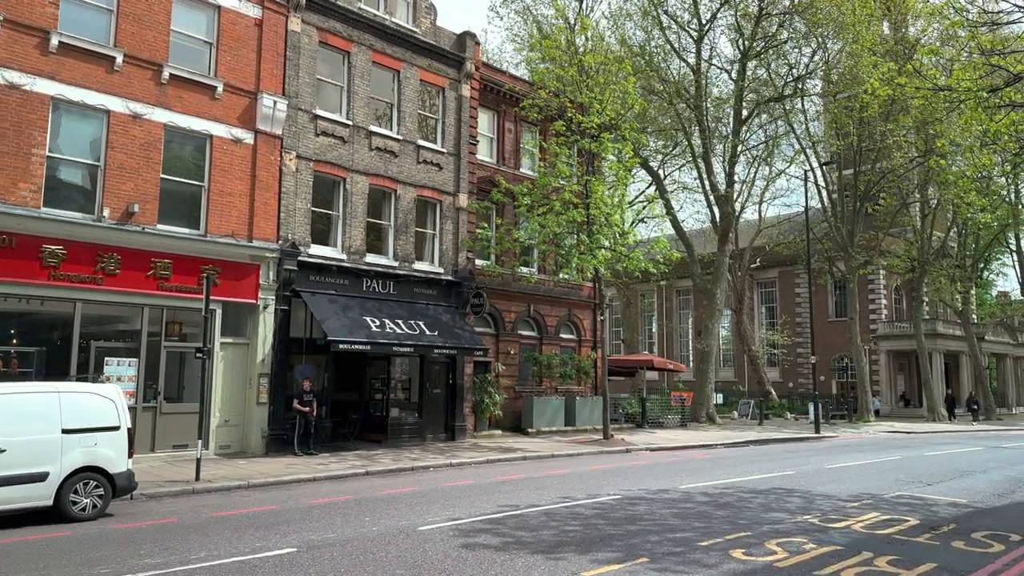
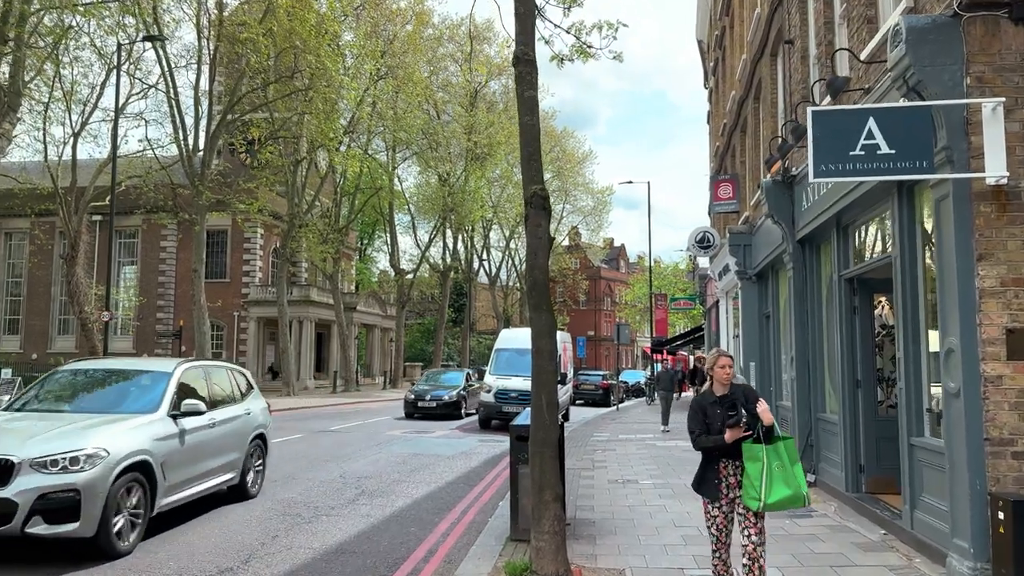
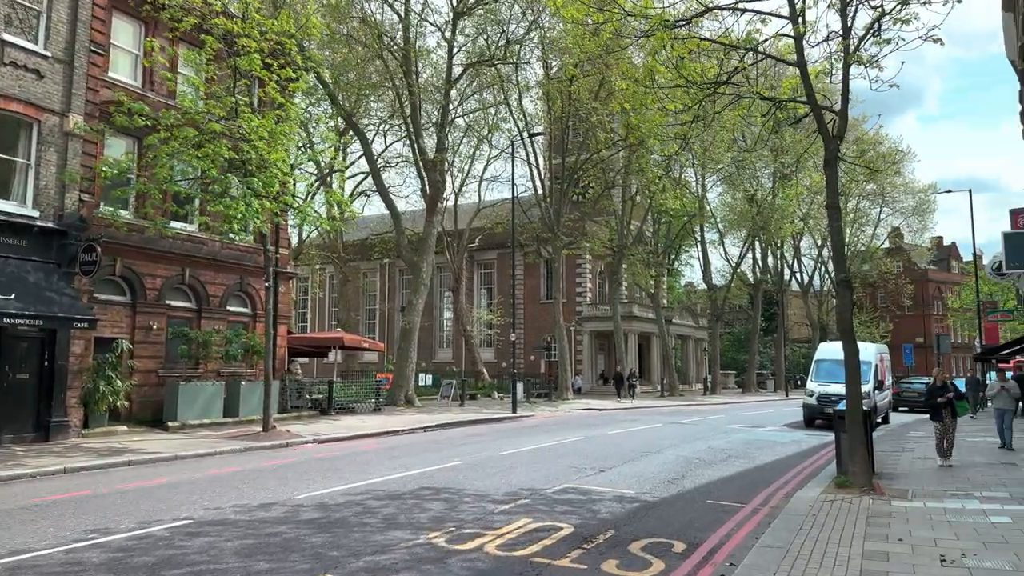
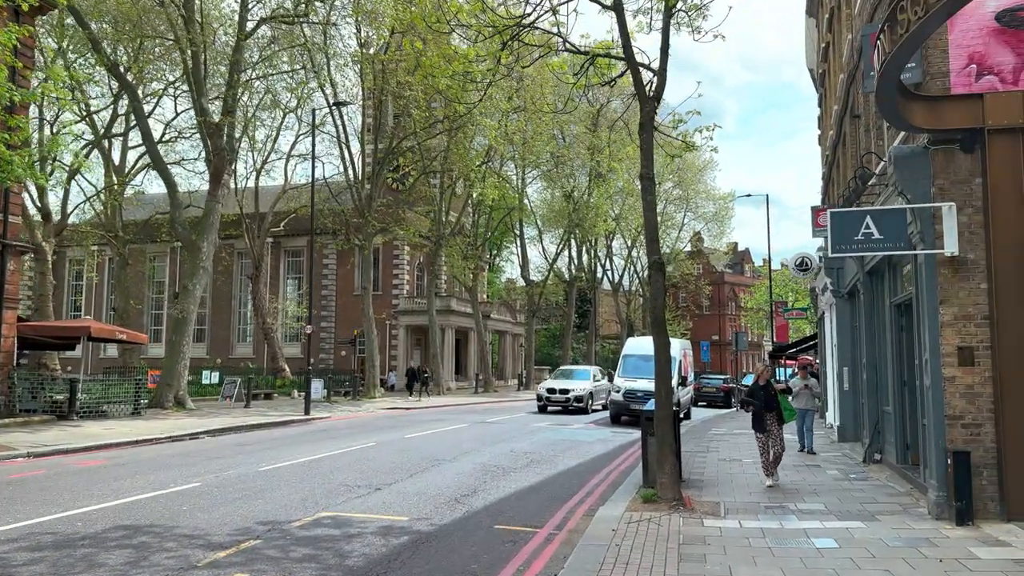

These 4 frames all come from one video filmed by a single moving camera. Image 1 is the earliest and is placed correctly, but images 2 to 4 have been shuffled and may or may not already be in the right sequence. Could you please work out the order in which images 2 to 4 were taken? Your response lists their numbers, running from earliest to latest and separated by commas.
3, 4, 2
